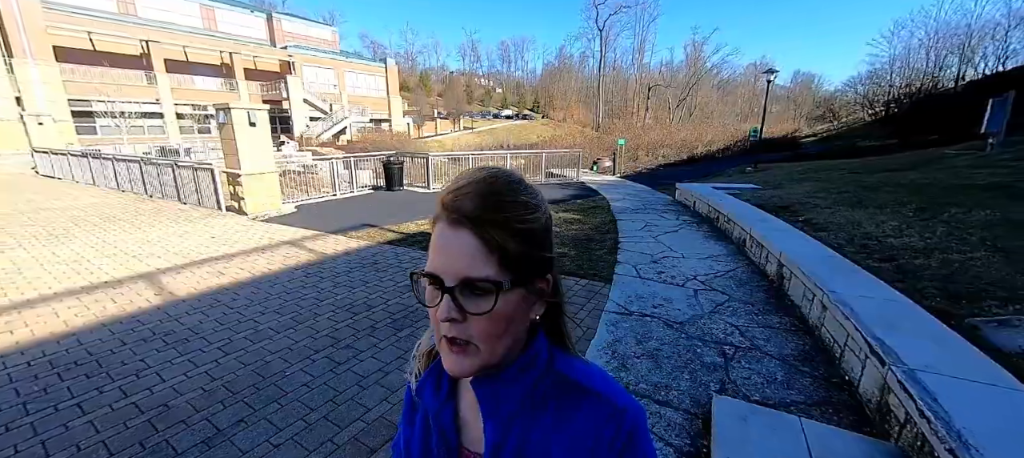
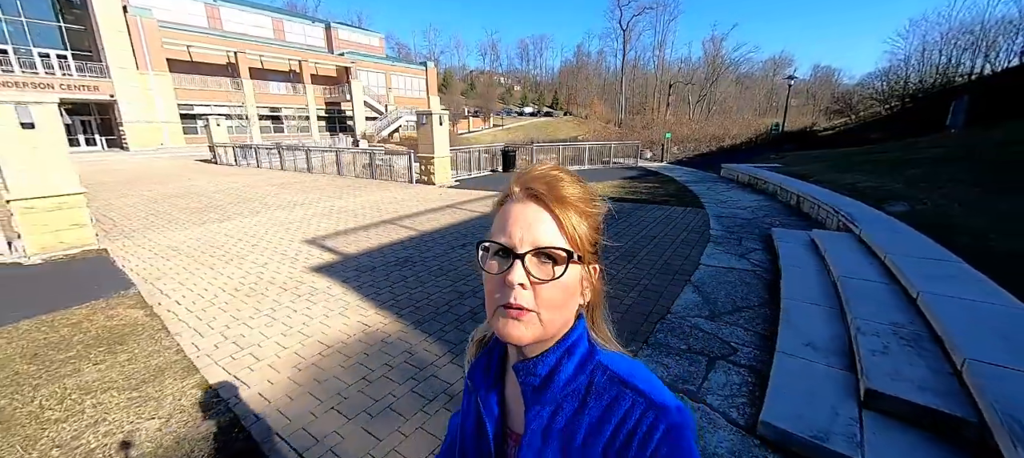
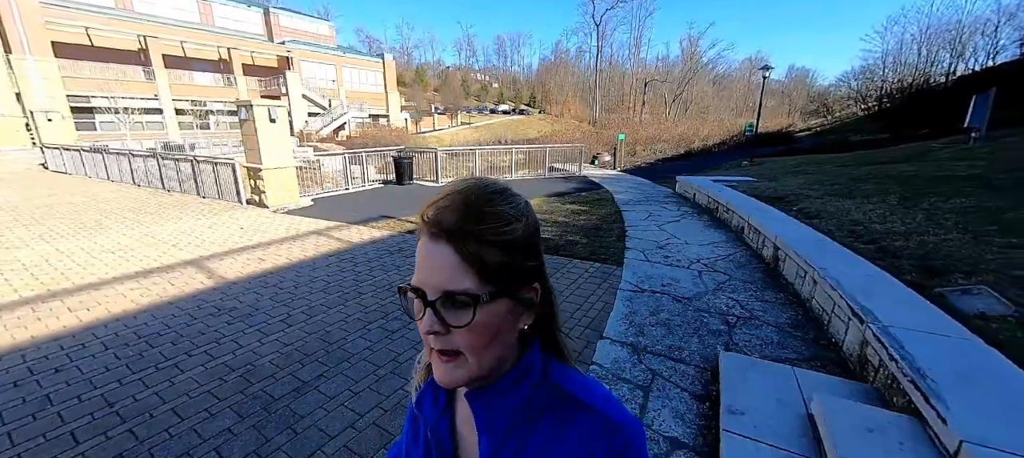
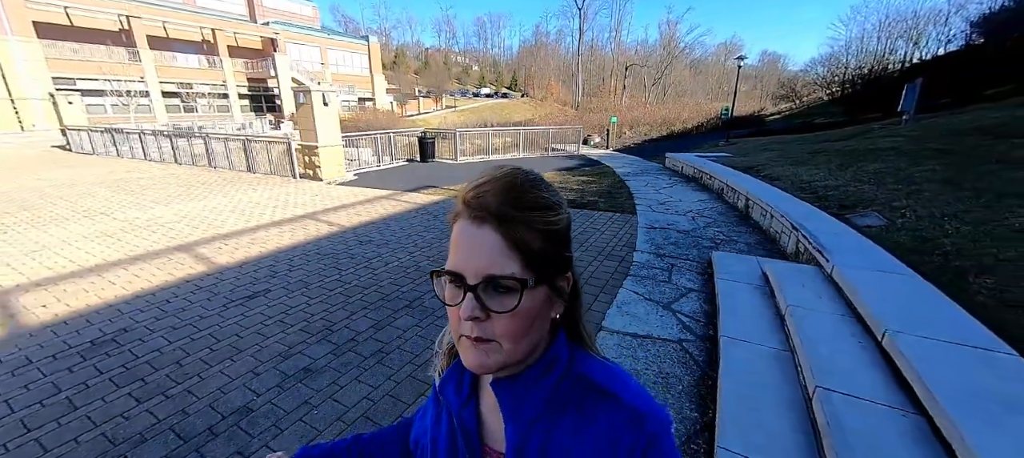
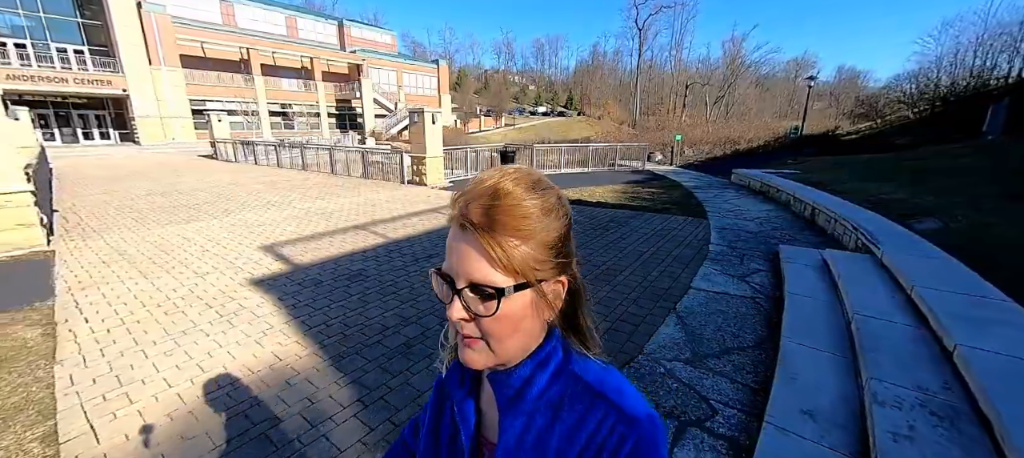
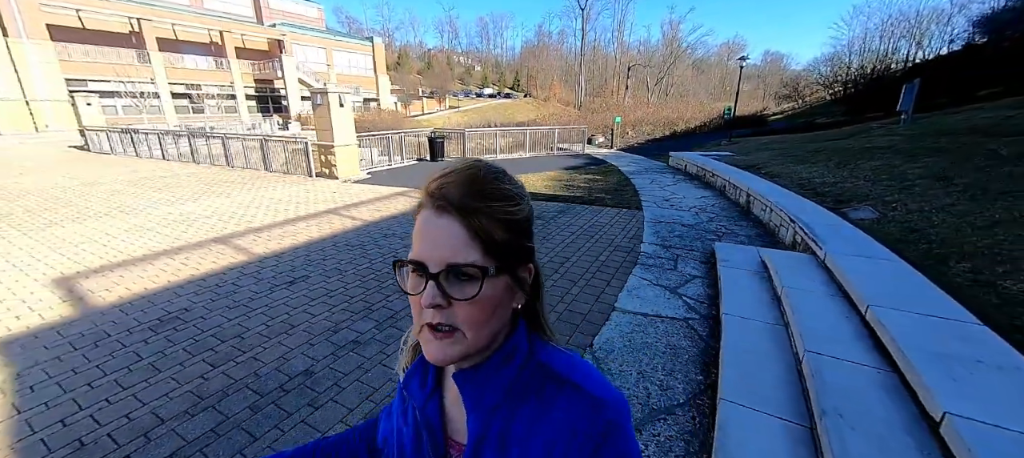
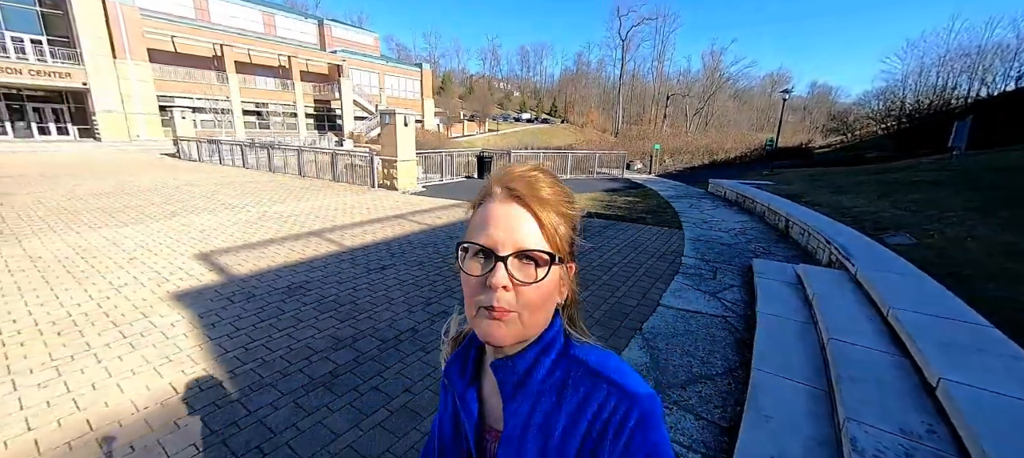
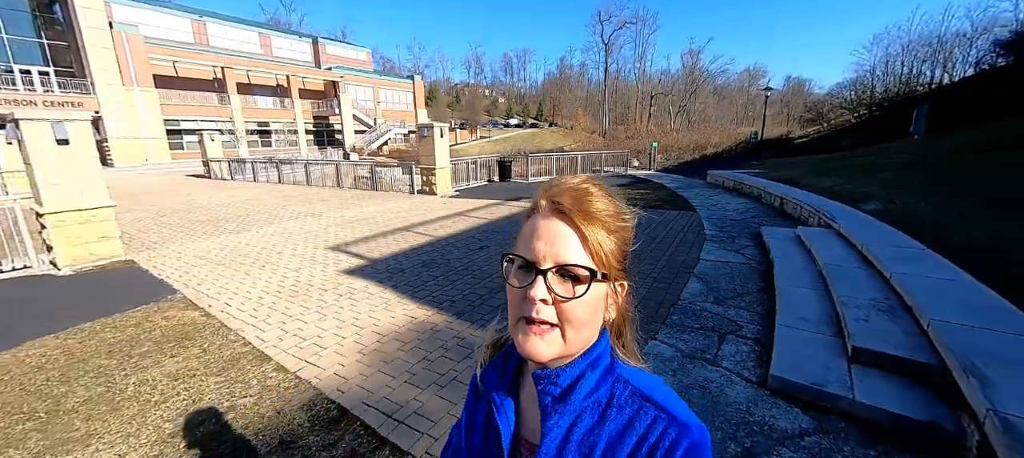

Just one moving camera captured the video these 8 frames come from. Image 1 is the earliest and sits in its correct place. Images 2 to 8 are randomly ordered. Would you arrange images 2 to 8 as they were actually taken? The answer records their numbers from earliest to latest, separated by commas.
3, 4, 6, 7, 5, 2, 8
